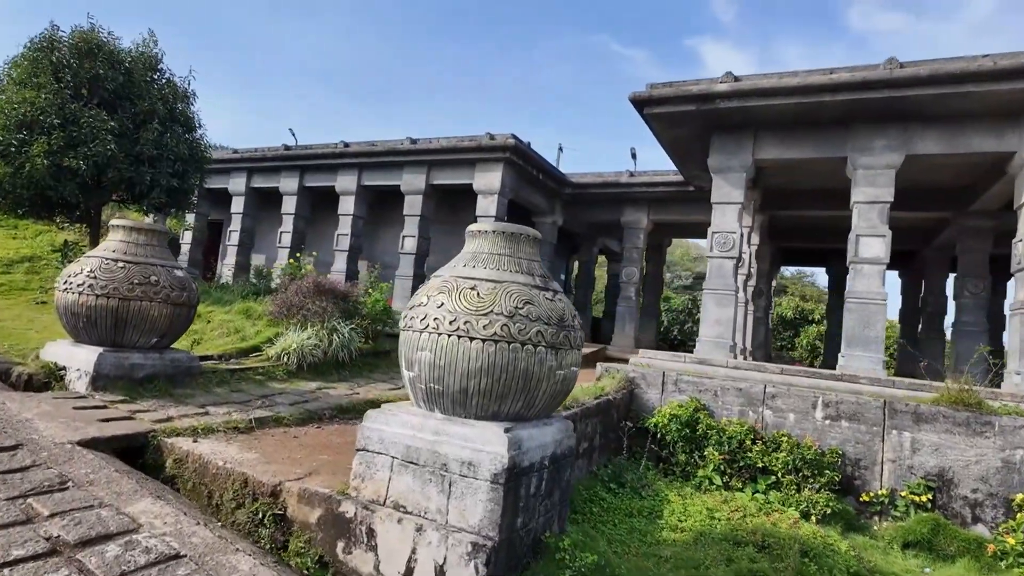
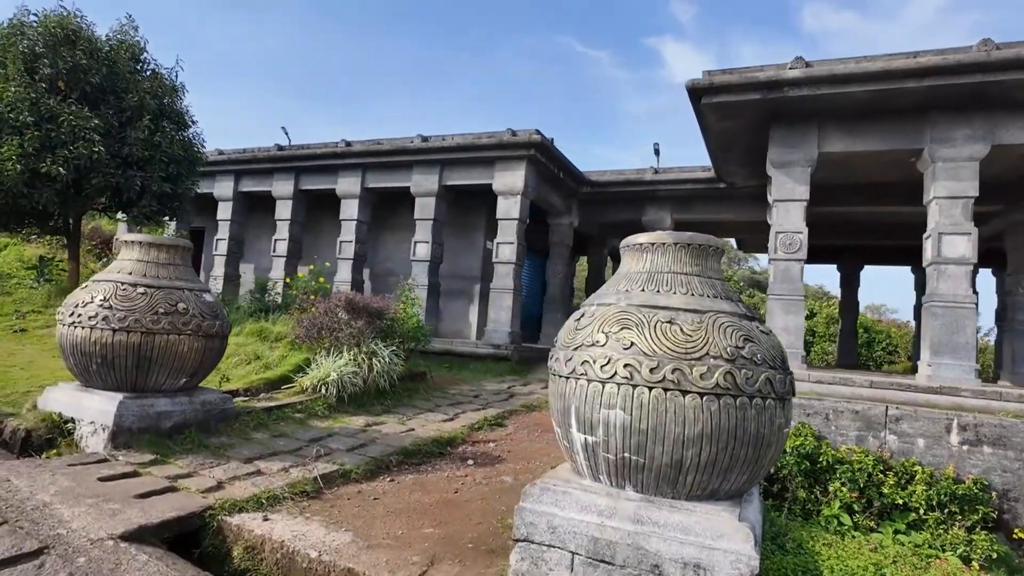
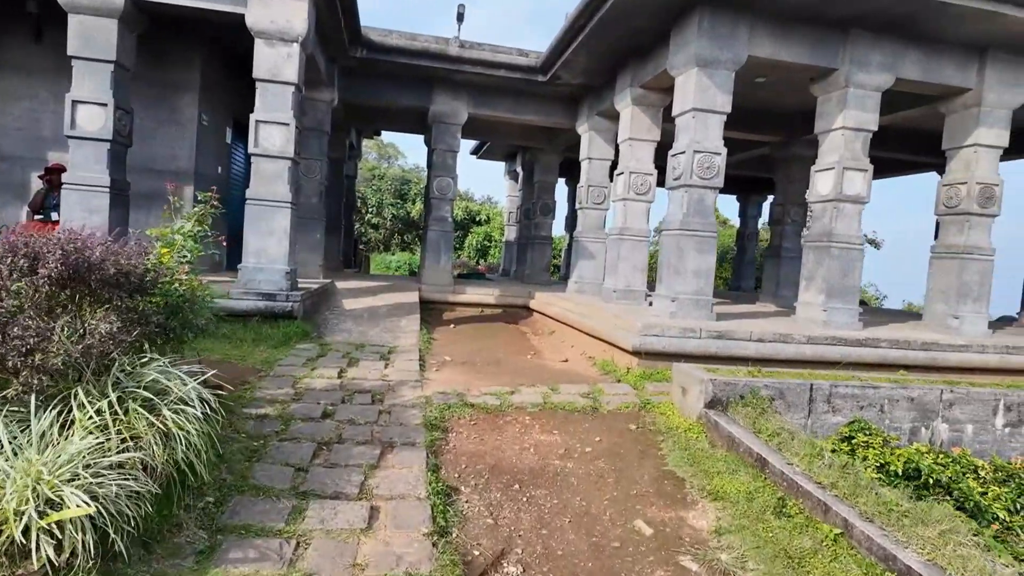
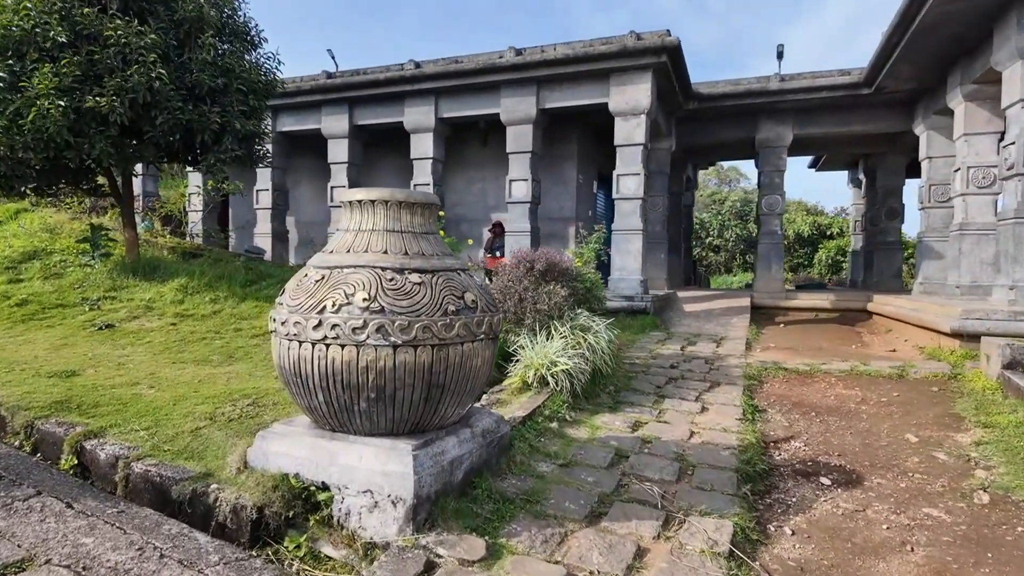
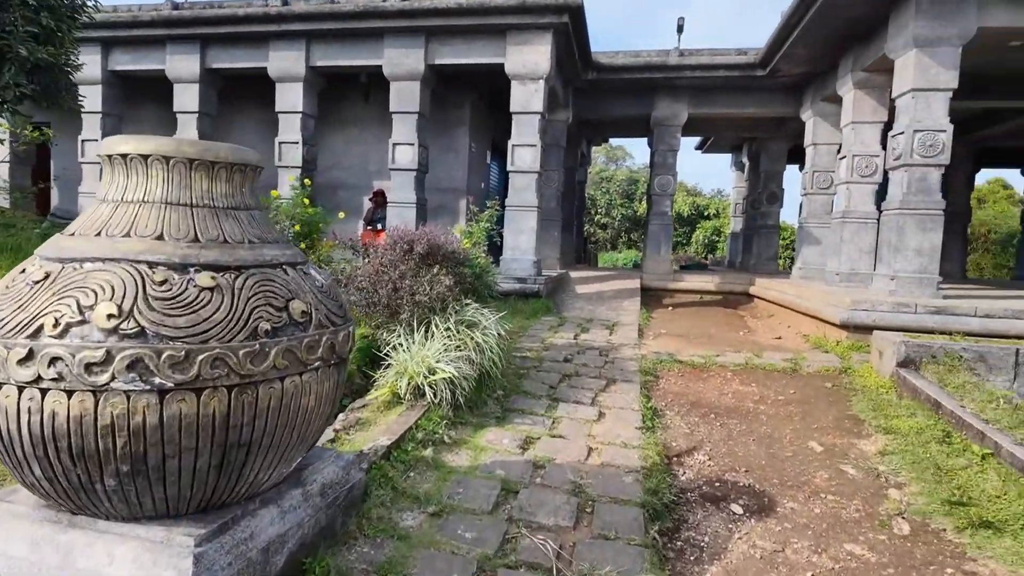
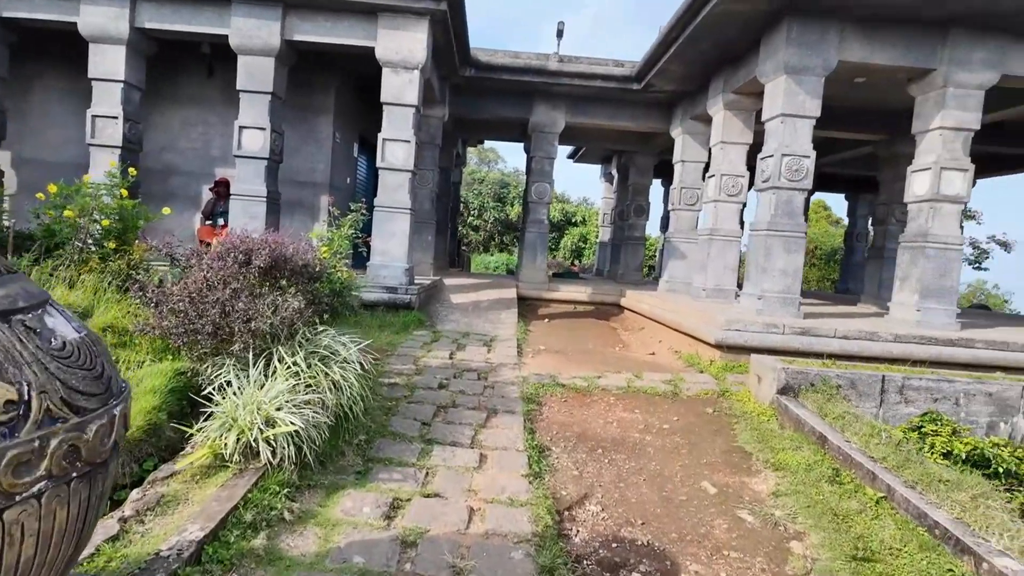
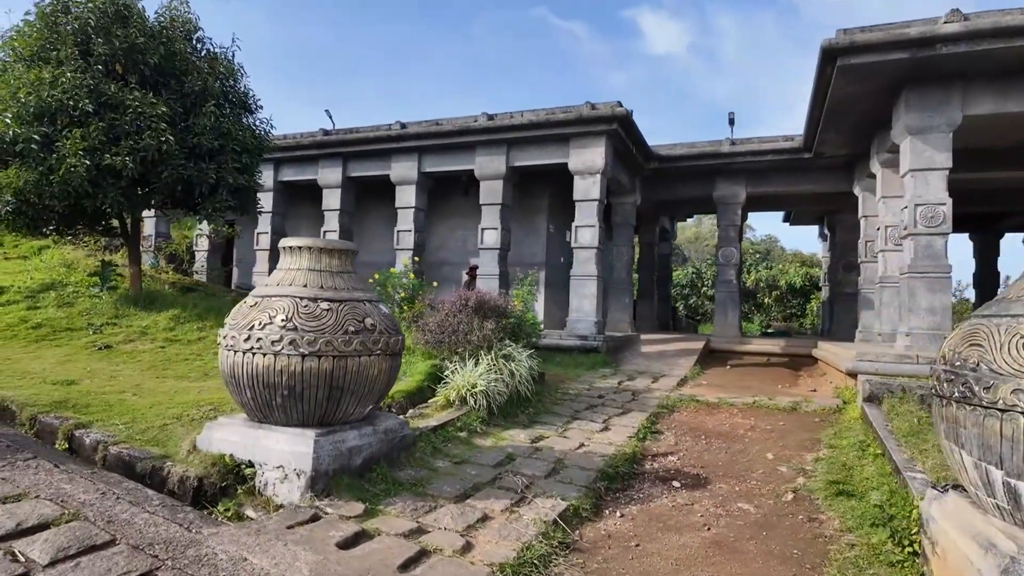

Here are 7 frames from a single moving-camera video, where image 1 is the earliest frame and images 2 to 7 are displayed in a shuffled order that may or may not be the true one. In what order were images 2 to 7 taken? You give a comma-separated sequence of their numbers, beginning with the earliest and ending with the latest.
2, 7, 4, 5, 6, 3
